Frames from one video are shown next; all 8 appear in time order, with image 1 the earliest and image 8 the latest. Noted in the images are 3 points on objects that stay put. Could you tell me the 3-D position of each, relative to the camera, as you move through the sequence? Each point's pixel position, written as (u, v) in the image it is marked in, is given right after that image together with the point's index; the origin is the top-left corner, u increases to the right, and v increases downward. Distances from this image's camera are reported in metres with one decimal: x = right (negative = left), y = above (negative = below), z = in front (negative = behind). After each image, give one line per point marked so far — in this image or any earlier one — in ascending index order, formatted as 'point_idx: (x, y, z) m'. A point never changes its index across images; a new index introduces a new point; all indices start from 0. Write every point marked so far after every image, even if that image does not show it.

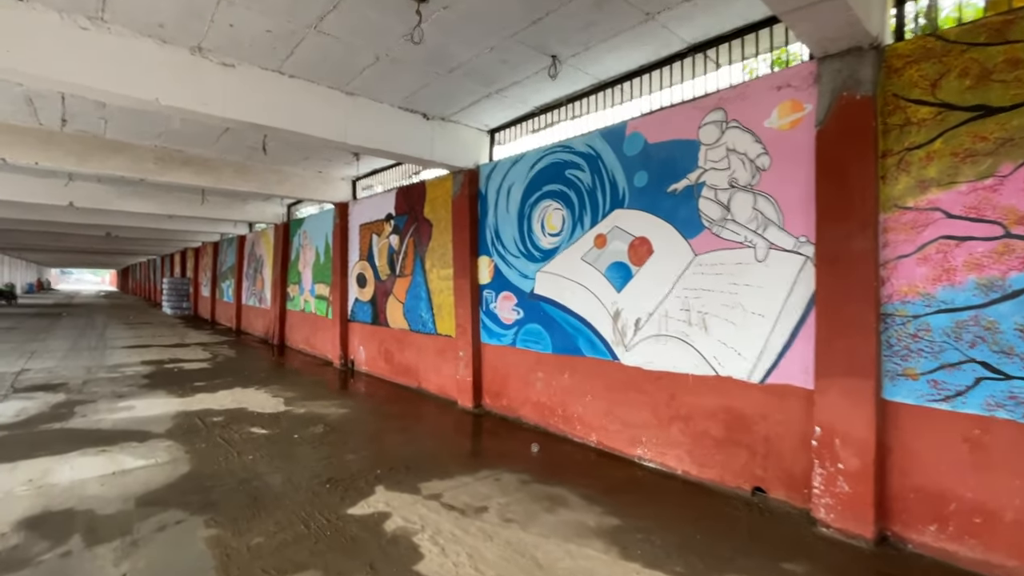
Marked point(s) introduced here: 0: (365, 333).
0: (-2.1, -0.7, +7.2) m
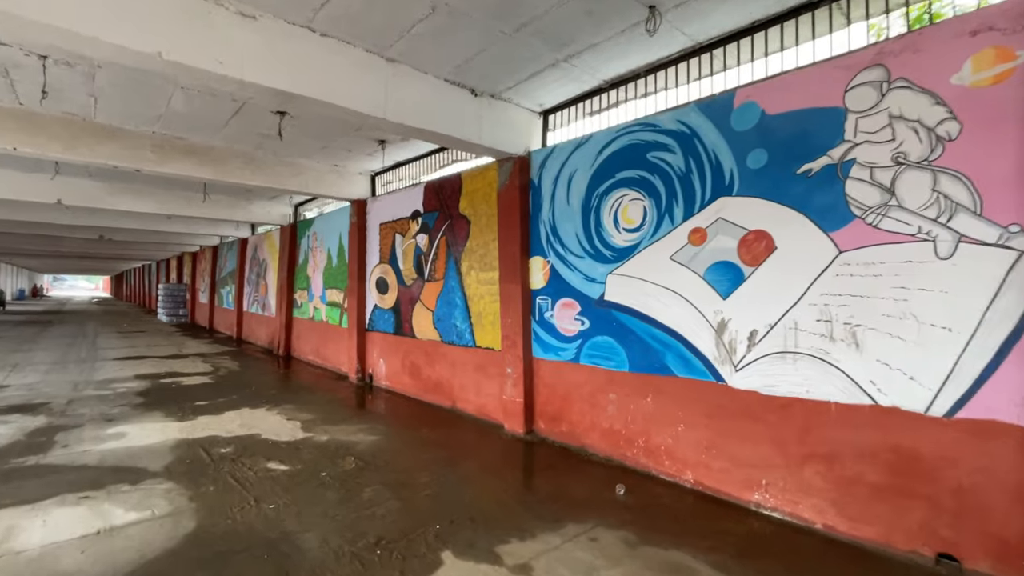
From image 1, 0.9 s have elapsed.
0: (-1.6, -0.8, +6.4) m
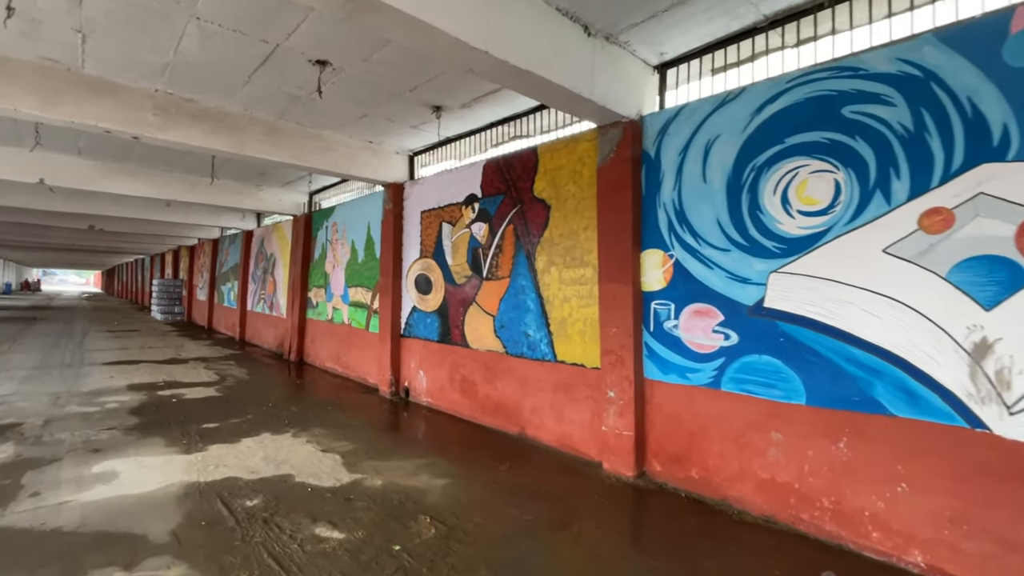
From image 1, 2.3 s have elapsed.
0: (-0.9, -0.8, +5.4) m
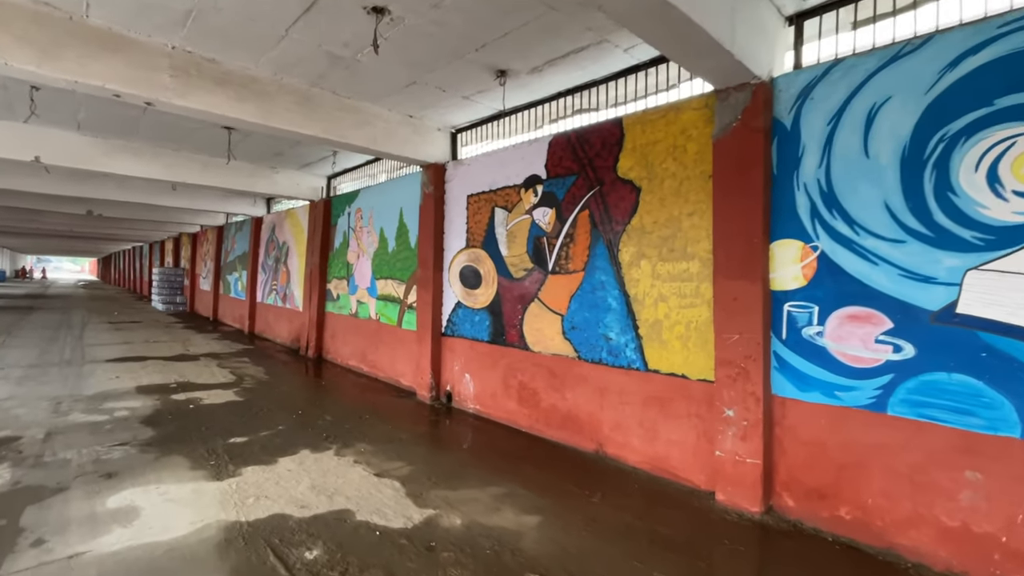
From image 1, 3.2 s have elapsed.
0: (-0.3, -0.7, +4.8) m
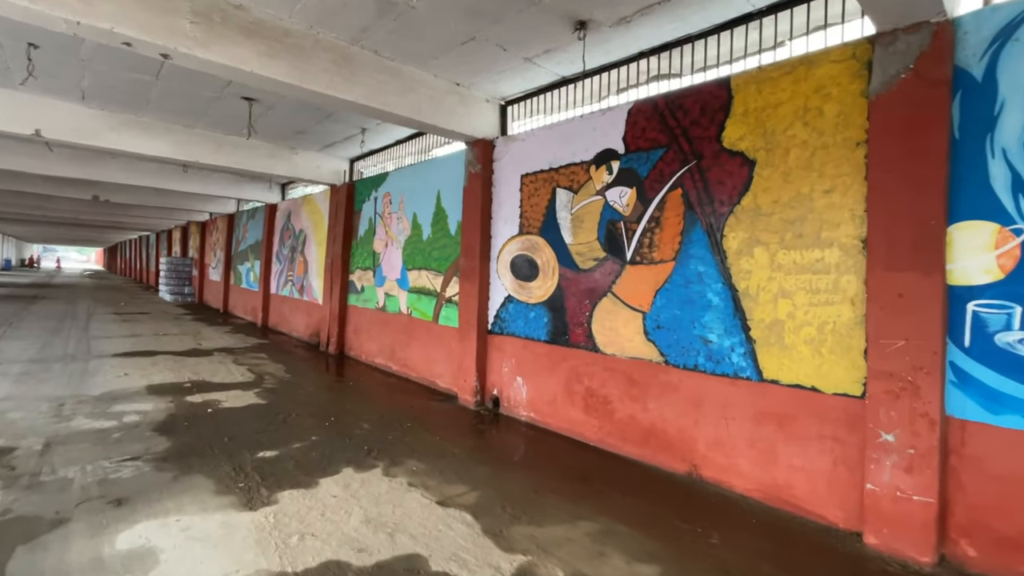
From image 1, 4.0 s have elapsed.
0: (+0.2, -0.6, +4.3) m
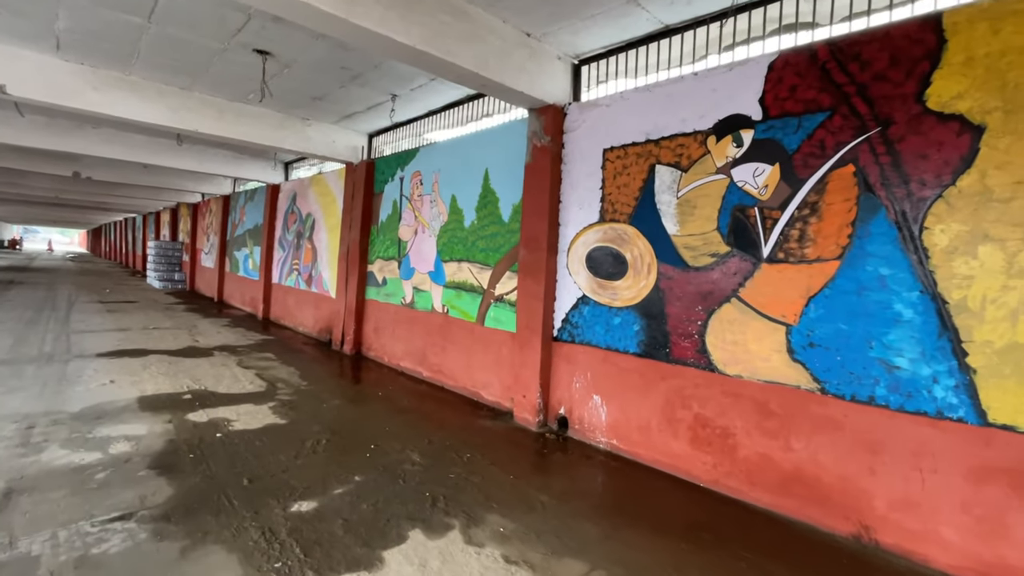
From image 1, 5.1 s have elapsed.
0: (+0.7, -0.6, +3.5) m
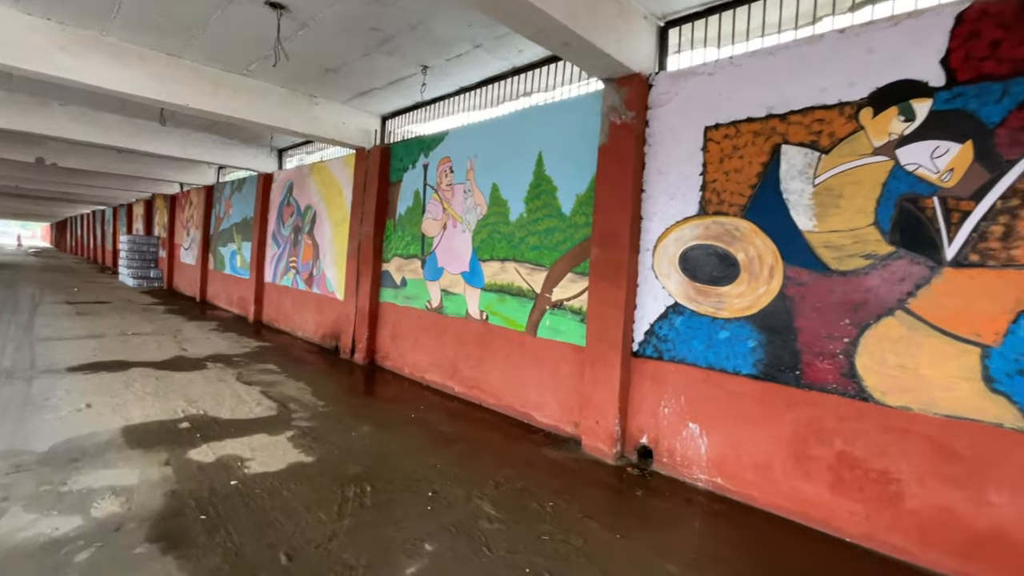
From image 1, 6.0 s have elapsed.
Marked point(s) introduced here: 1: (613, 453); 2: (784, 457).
0: (+1.2, -0.7, +2.9) m
1: (+0.7, -1.1, +3.3) m
2: (+1.5, -0.9, +2.7) m
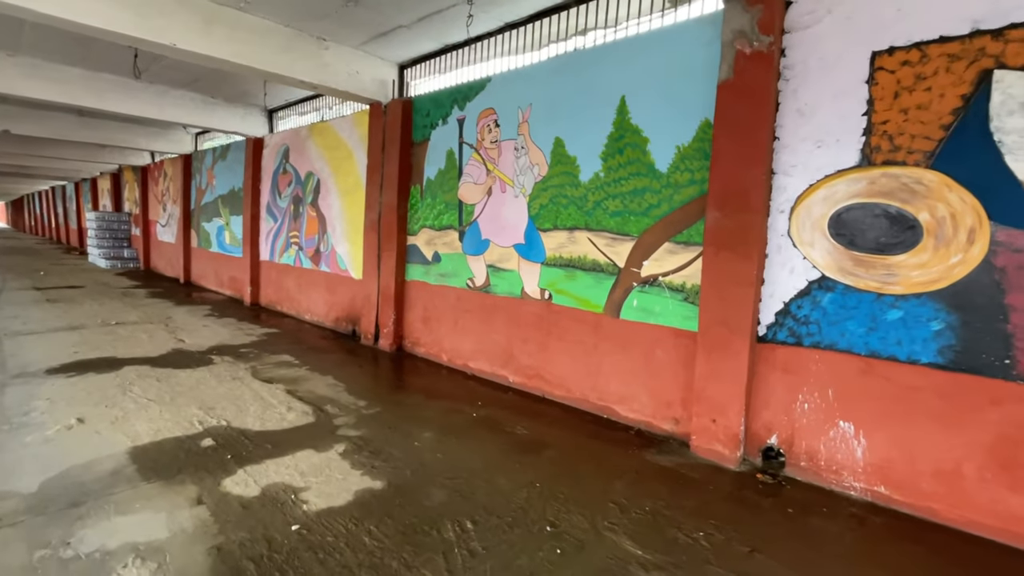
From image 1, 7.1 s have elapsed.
0: (+1.8, -0.5, +2.4) m
1: (+1.3, -0.9, +2.7) m
2: (+2.1, -0.8, +2.2) m
